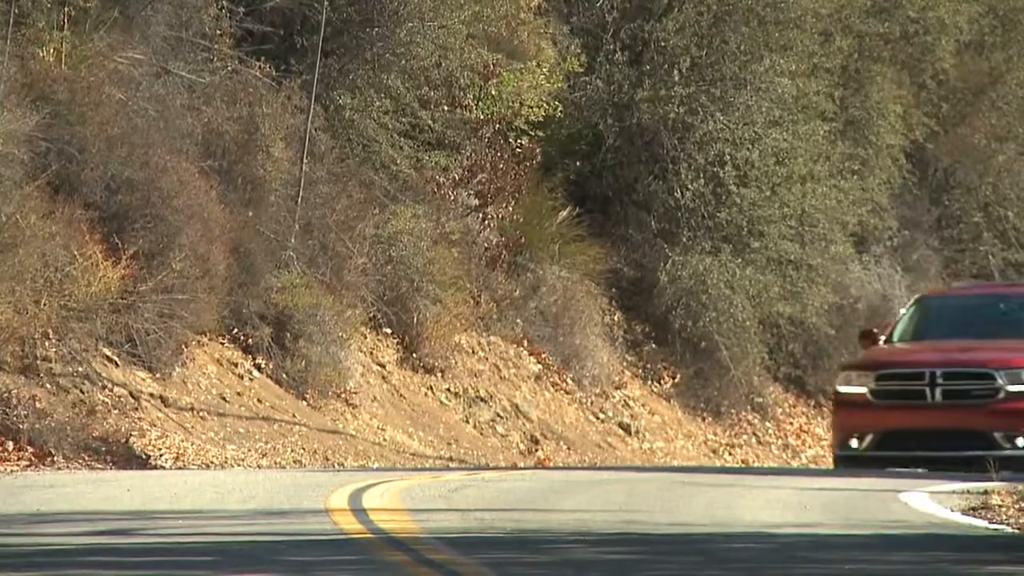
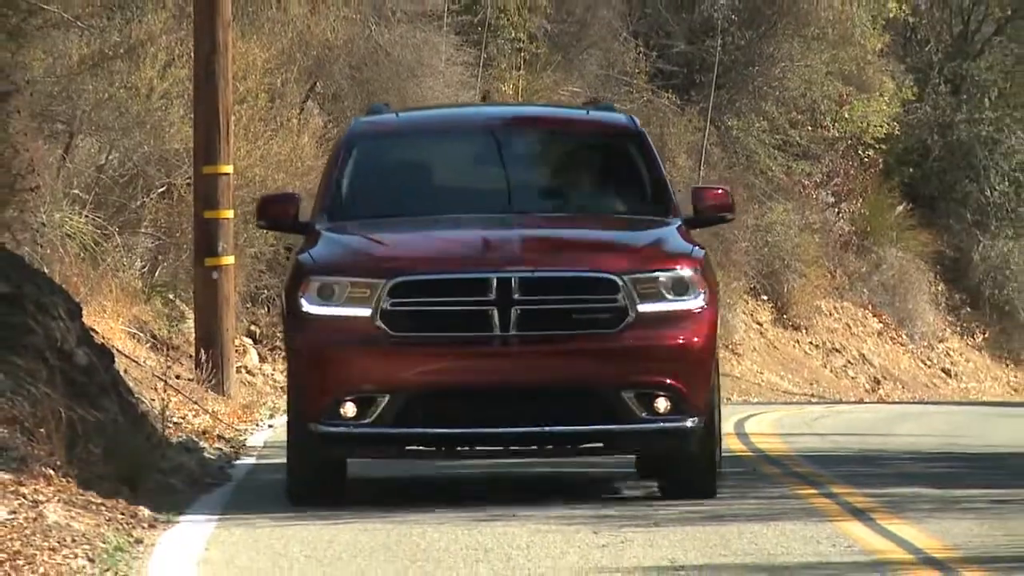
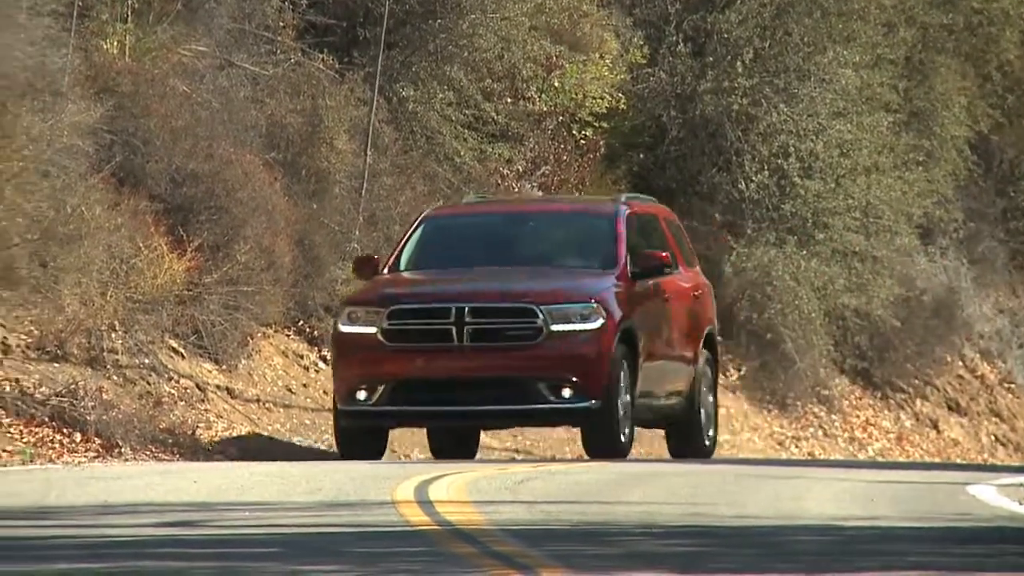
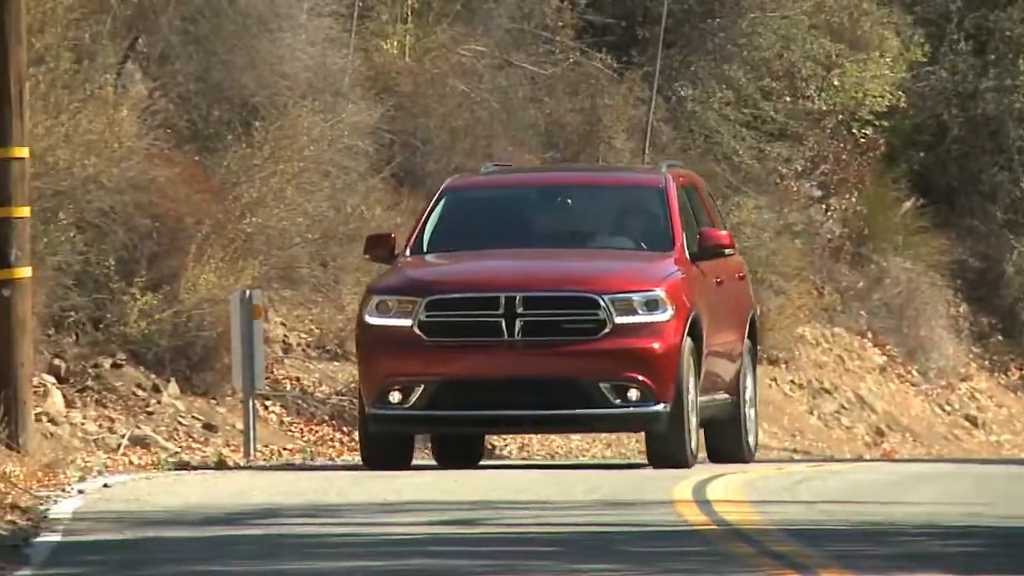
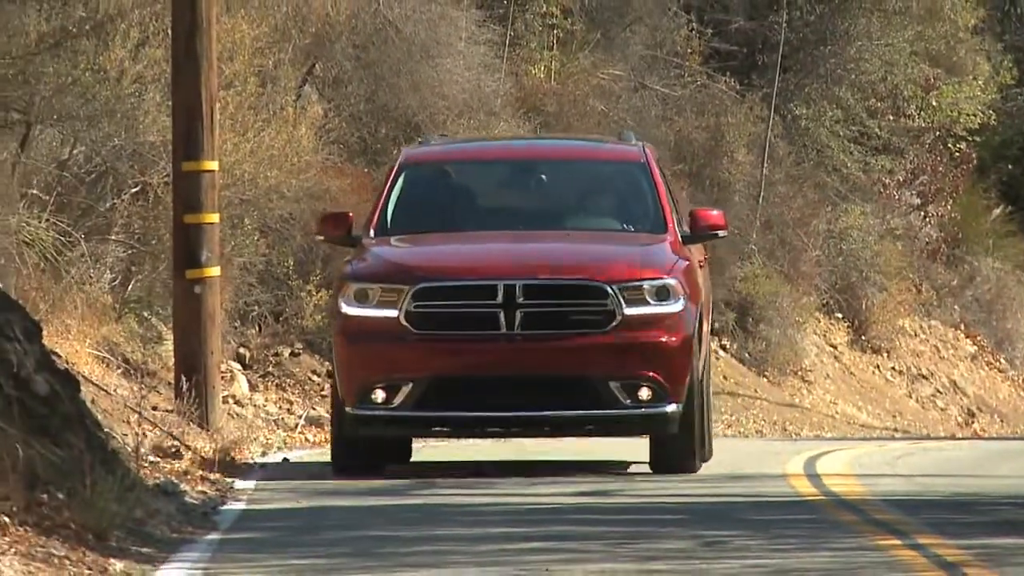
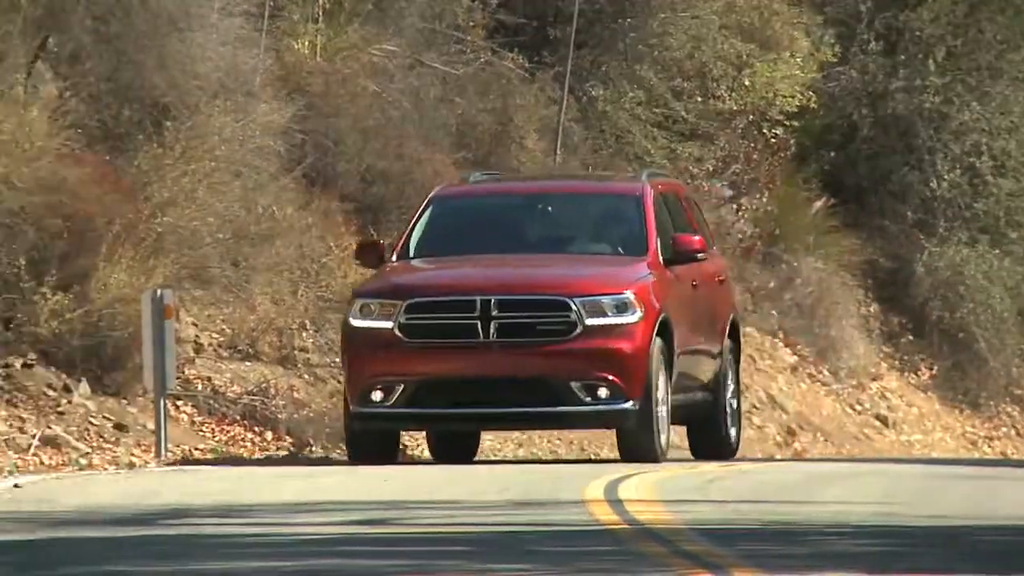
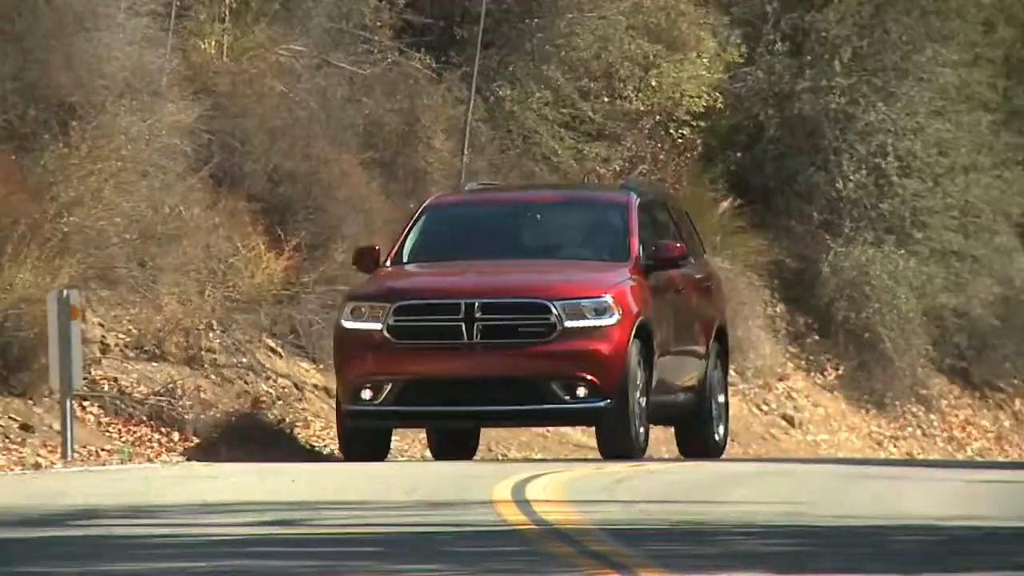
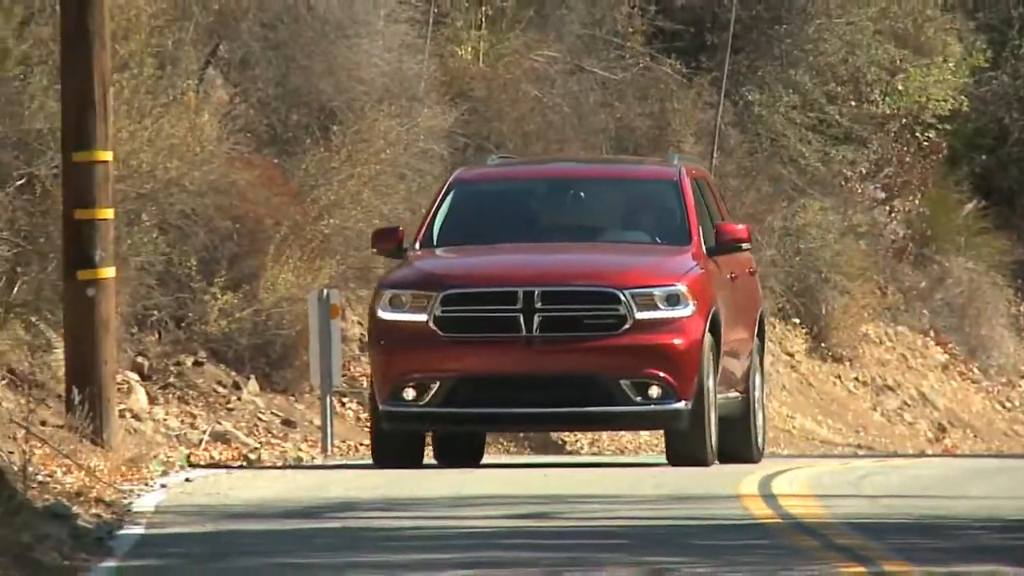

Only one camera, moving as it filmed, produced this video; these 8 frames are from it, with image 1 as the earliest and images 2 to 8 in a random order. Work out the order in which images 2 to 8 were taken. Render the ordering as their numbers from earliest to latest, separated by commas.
3, 7, 6, 4, 8, 5, 2
